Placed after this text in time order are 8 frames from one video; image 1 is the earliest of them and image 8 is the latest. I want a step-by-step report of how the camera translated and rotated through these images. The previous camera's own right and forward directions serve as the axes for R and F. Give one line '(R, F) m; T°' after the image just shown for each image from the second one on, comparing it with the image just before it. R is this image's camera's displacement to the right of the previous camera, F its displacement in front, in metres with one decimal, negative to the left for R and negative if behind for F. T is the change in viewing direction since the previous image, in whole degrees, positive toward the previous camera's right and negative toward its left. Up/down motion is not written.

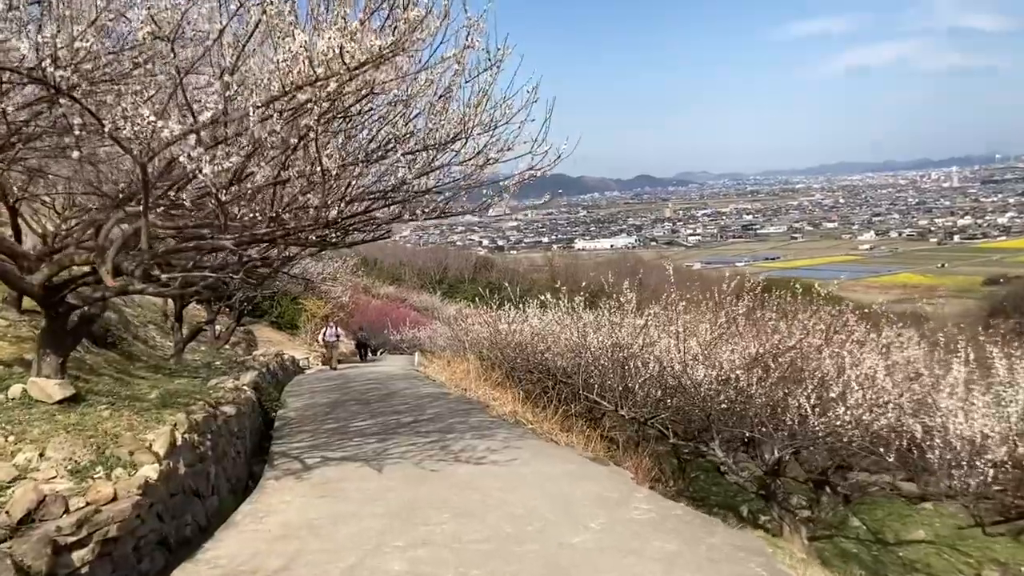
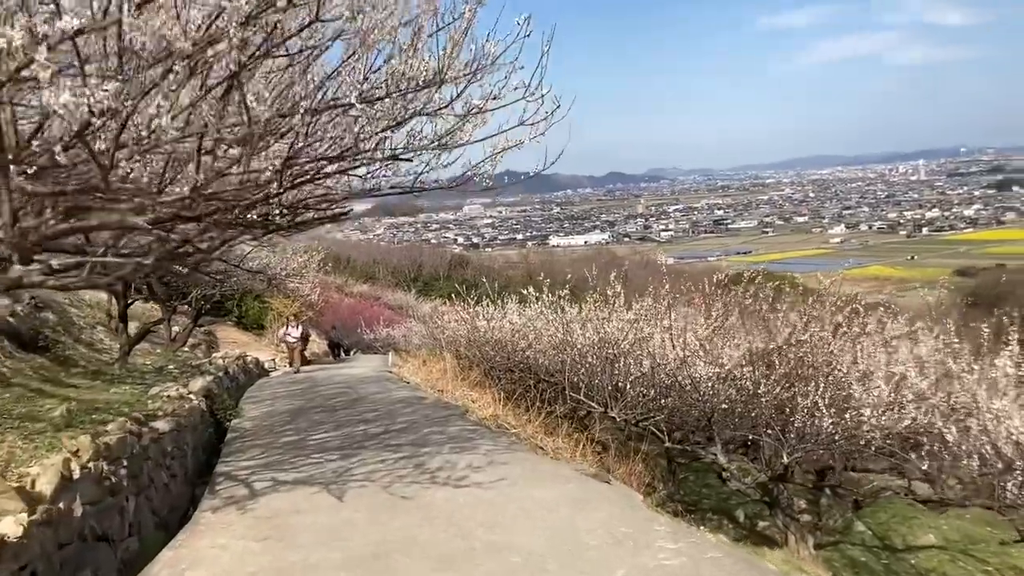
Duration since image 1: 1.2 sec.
(0.0, +0.8) m; +2°
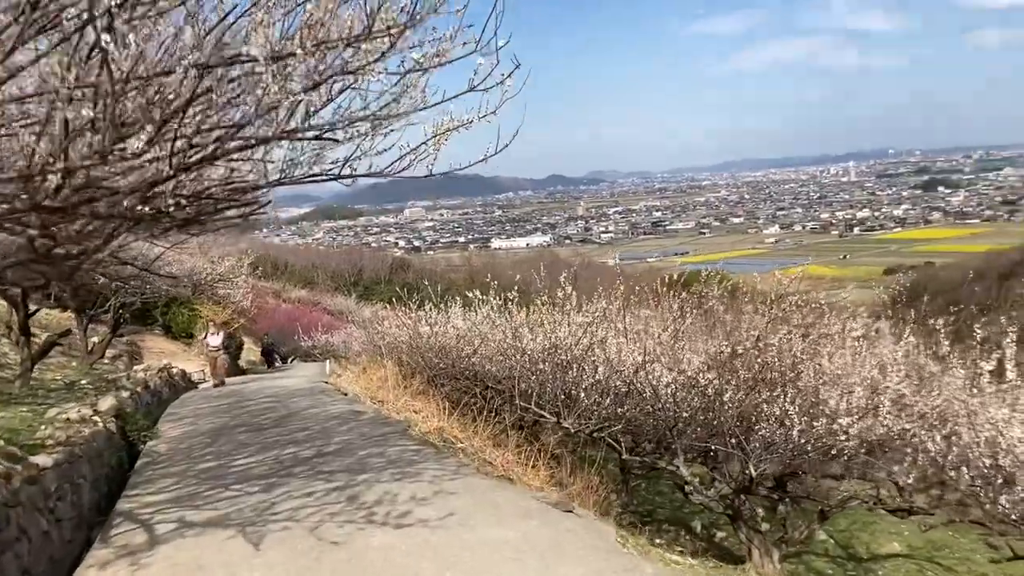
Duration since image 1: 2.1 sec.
(0.0, +0.6) m; +4°
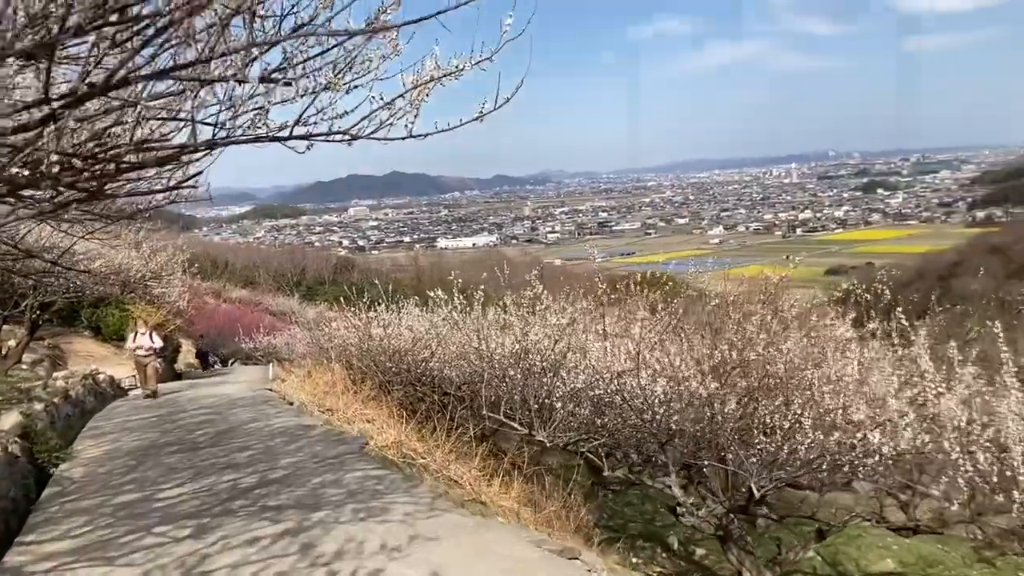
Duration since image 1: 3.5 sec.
(-0.2, +0.8) m; +3°
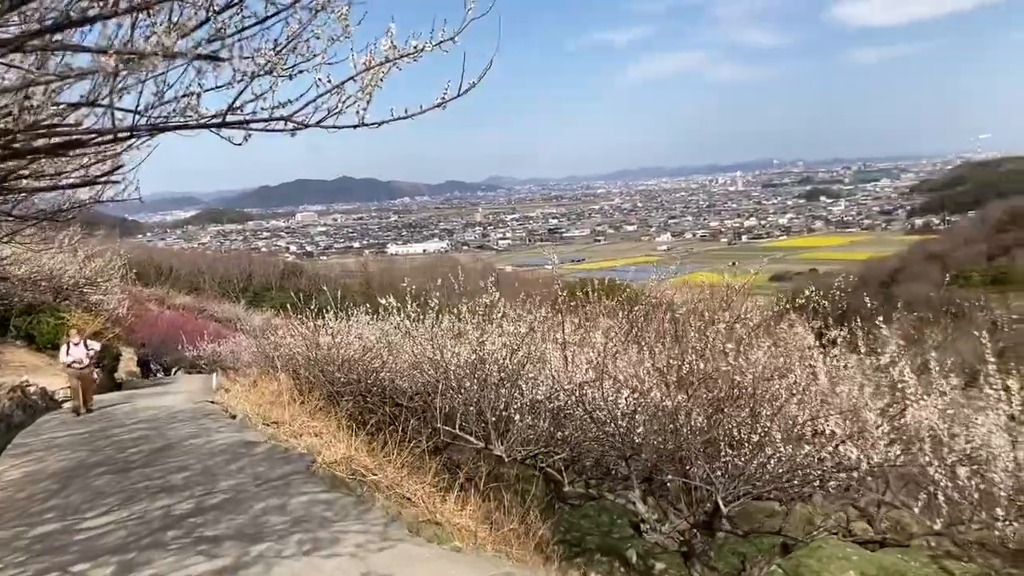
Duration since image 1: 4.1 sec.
(0.0, +0.3) m; +3°
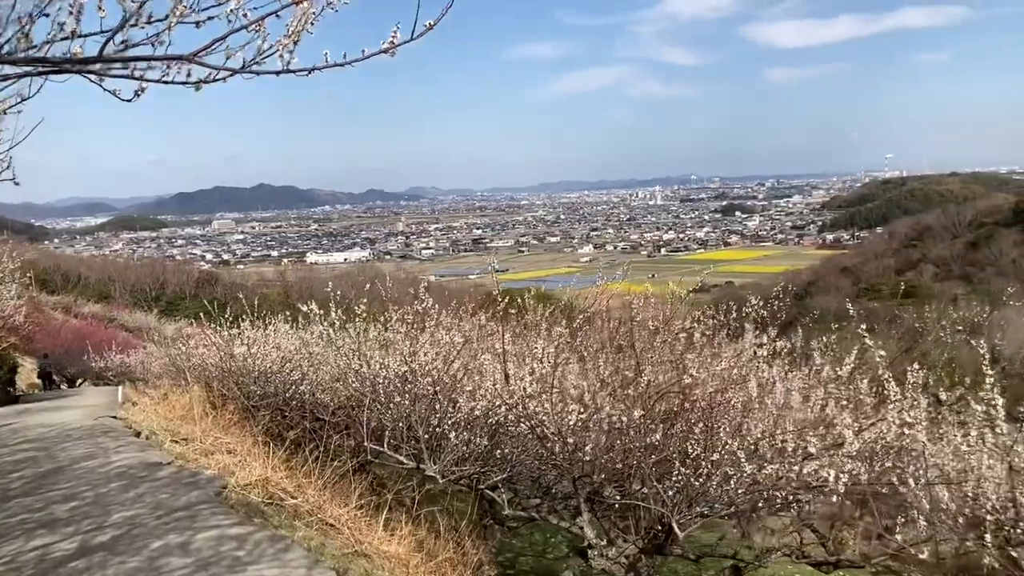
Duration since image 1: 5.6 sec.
(-0.1, +0.5) m; +5°
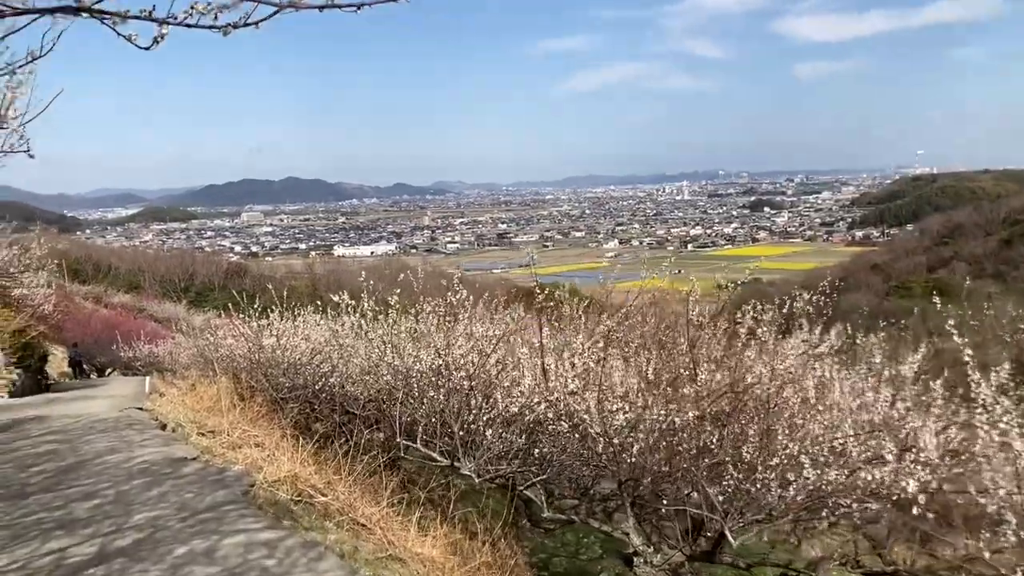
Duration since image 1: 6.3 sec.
(-0.1, +0.3) m; -2°
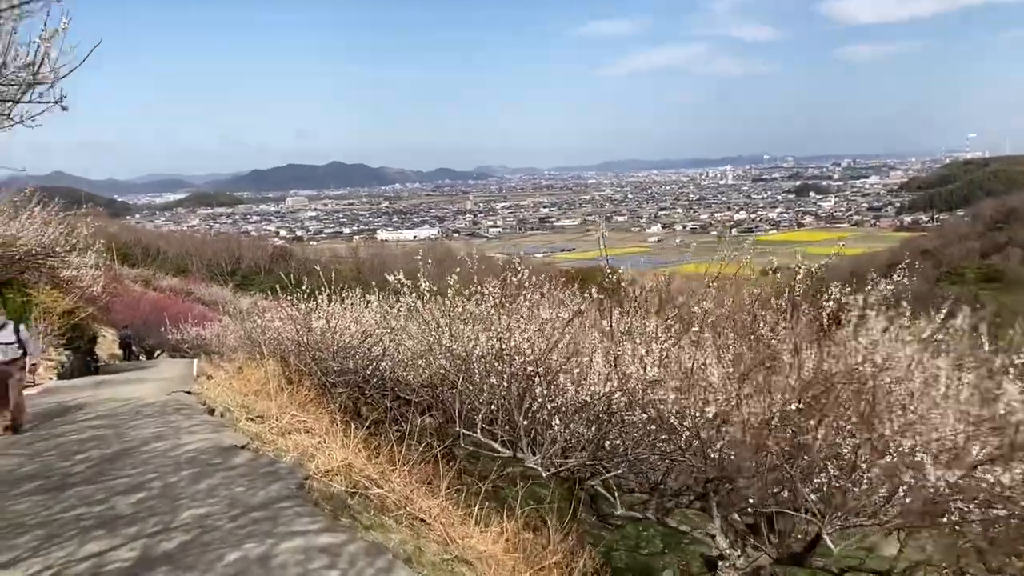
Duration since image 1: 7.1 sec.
(-0.2, +0.5) m; -3°
